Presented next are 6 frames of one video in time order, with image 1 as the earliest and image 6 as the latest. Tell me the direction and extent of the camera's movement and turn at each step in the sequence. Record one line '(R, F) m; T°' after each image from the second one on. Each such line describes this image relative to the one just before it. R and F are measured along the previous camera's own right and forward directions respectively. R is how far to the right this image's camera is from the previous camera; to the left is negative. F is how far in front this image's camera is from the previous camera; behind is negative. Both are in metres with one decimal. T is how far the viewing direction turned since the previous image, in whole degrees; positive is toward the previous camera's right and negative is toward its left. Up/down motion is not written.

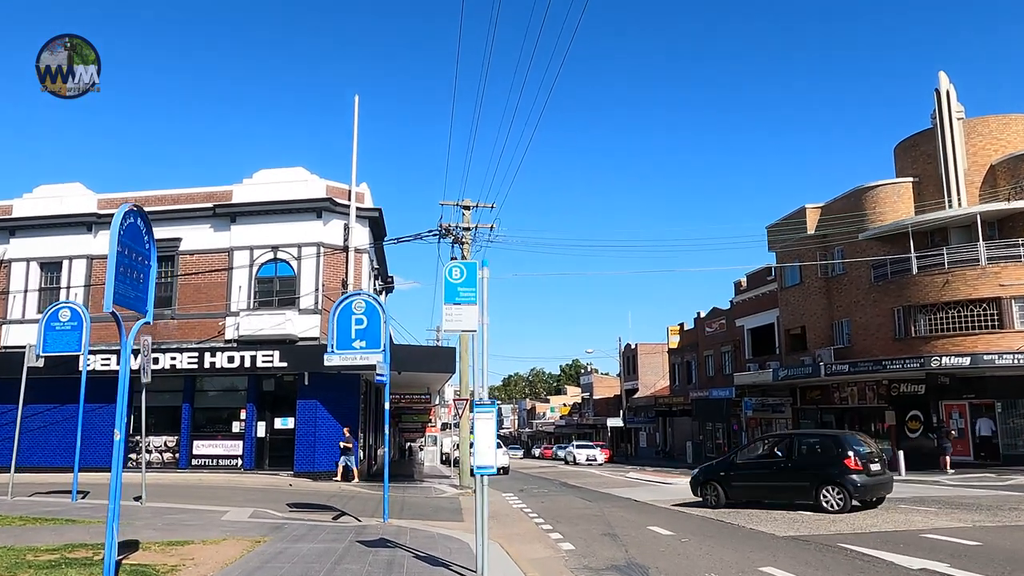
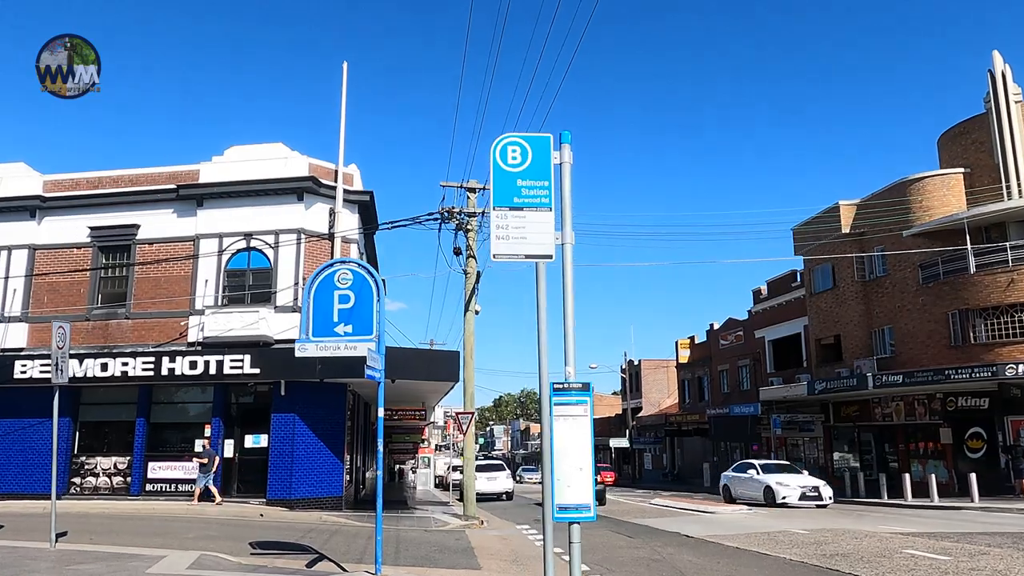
(-0.6, +3.2) m; +1°
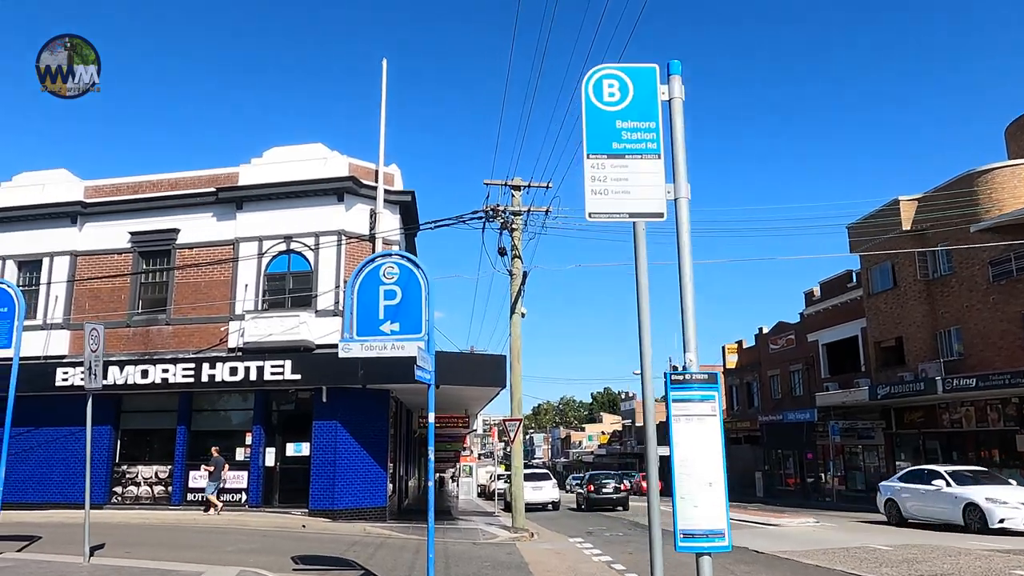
(-0.3, +0.8) m; -3°
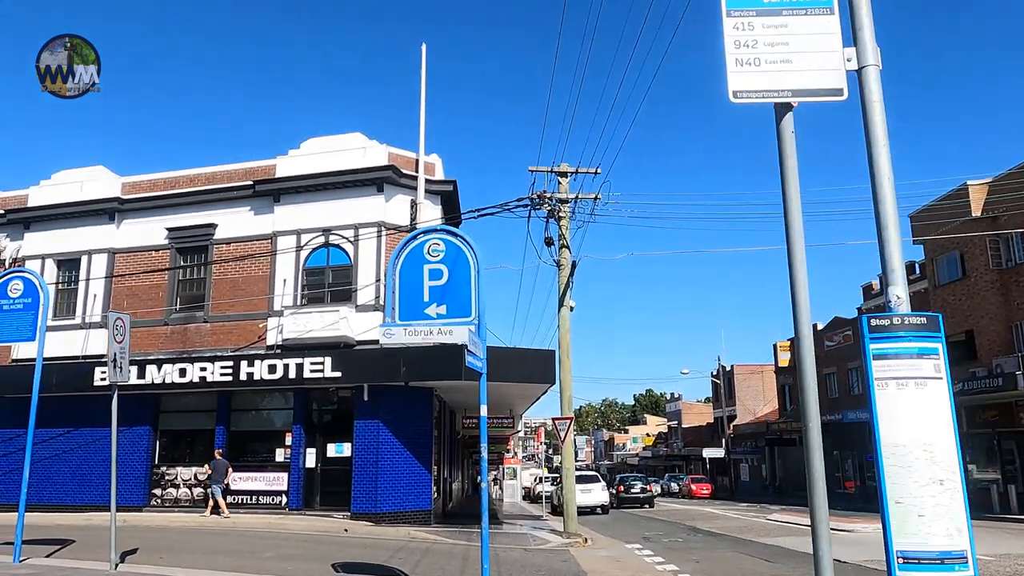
(-0.2, +0.9) m; -3°
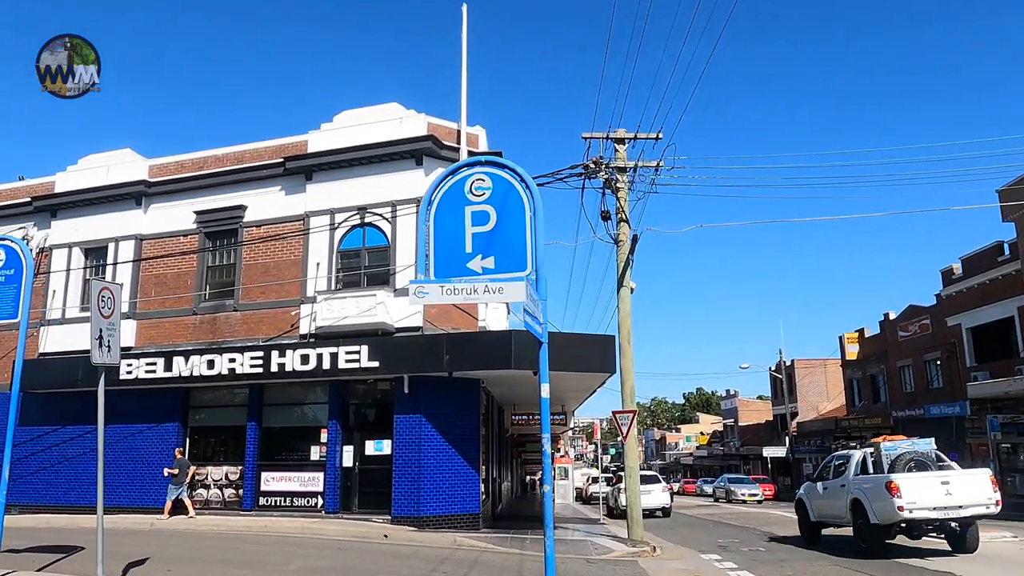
(-0.2, +1.7) m; -3°
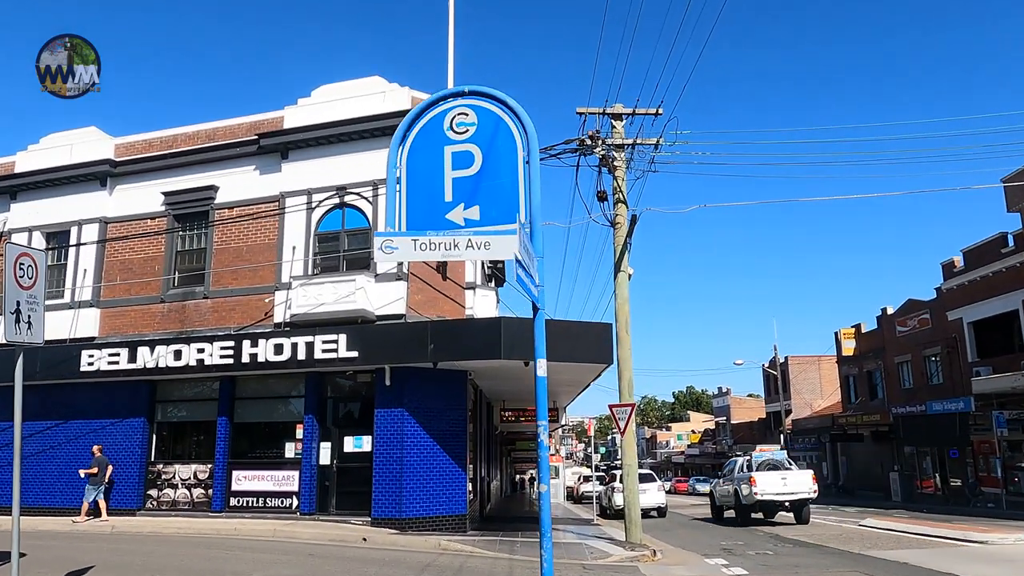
(0.0, +1.1) m; +1°
